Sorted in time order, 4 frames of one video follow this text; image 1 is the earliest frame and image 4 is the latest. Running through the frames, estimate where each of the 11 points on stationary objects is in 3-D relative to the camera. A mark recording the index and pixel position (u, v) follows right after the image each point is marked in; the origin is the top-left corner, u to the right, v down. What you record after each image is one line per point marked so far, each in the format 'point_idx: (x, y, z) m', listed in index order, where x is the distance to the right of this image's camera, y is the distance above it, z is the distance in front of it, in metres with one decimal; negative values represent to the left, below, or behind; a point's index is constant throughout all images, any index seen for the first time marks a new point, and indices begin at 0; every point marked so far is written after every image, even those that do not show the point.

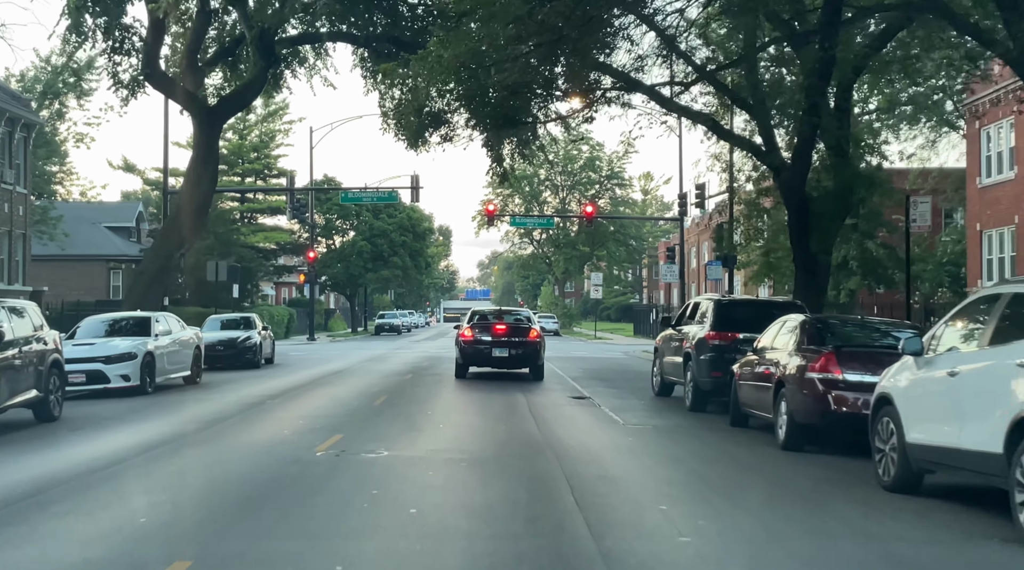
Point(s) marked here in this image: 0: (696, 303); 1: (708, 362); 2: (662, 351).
0: (+2.9, -0.3, +16.3) m
1: (+2.8, -1.1, +14.5) m
2: (+2.5, -1.1, +17.0) m
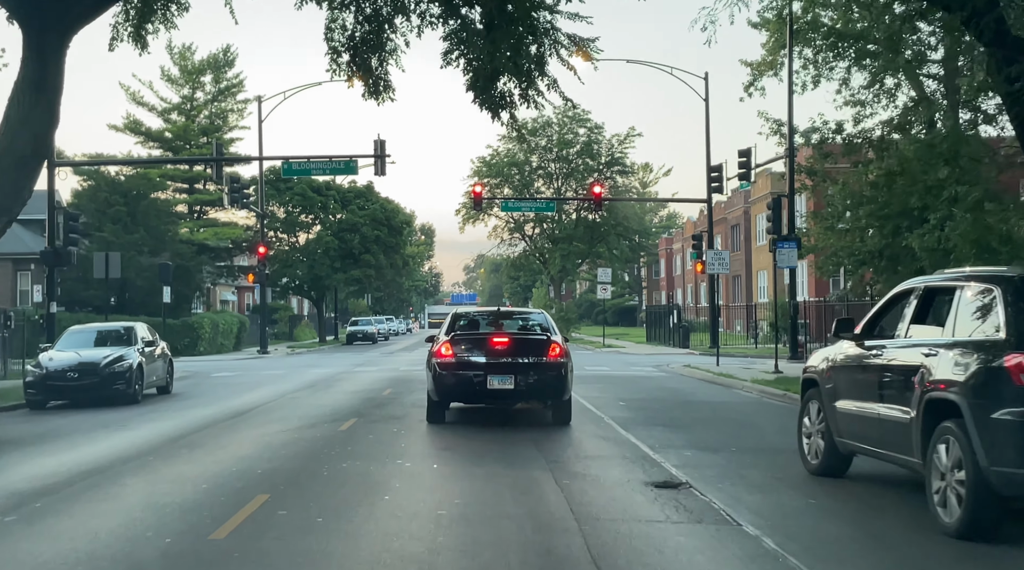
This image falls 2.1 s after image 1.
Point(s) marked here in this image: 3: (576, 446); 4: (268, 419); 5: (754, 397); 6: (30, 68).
0: (+3.1, 0.0, +7.8) m
1: (+3.0, -0.9, +6.0) m
2: (+2.7, -0.8, +8.6) m
3: (+0.7, -1.7, +10.9) m
4: (-3.3, -1.8, +13.8) m
5: (+4.2, -1.9, +17.4) m
6: (-7.4, +3.4, +15.8) m
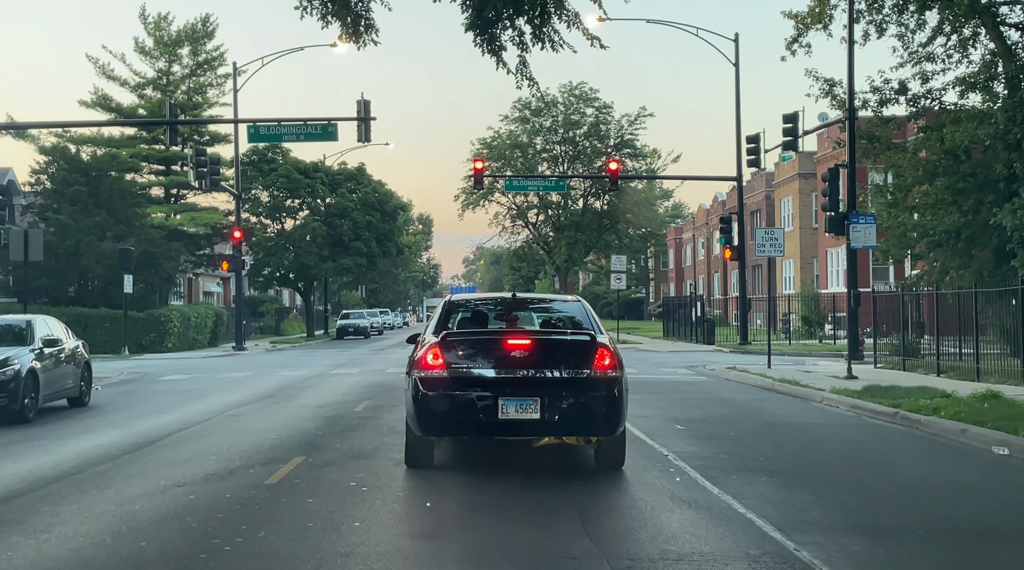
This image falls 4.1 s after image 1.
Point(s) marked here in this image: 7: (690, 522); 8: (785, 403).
0: (+3.3, +0.1, +3.4) m
1: (+3.1, -0.7, +1.6) m
2: (+2.8, -0.7, +4.2) m
3: (+0.9, -1.5, +6.5) m
4: (-3.1, -1.6, +9.4) m
5: (+4.4, -1.7, +13.0) m
6: (-7.3, +3.6, +11.3) m
7: (+1.1, -1.5, +6.4) m
8: (+3.9, -1.7, +14.6) m
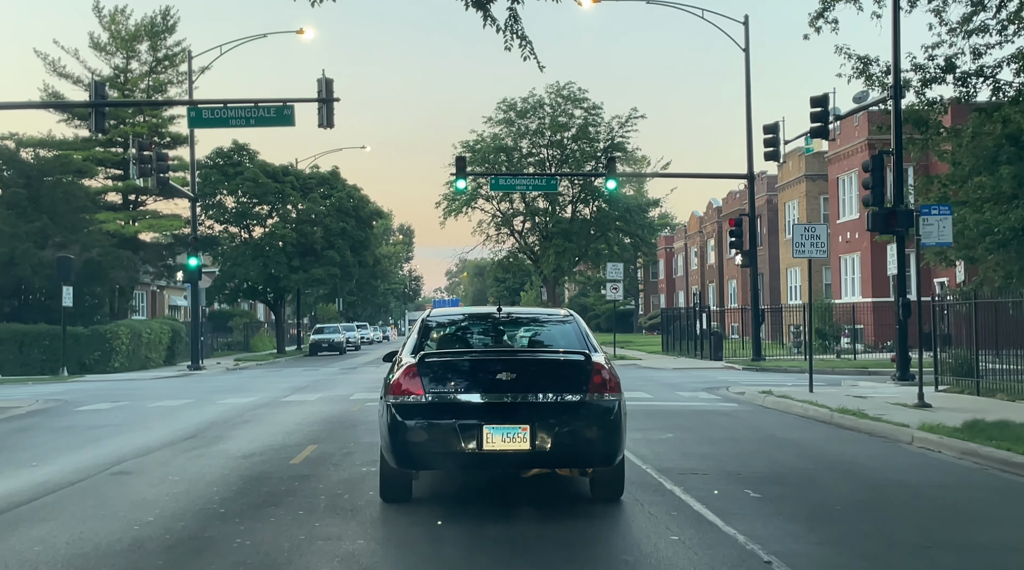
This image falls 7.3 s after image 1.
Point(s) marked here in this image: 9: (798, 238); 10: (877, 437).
0: (+3.4, +0.2, -0.2) m
1: (+3.3, -0.6, -2.0) m
2: (+2.9, -0.6, +0.6) m
3: (+0.9, -1.5, +2.8) m
4: (-3.1, -1.6, +5.7) m
5: (+4.3, -1.7, +9.4) m
6: (-7.3, +3.5, +7.6) m
7: (+1.2, -1.4, +2.8) m
8: (+3.8, -1.7, +11.0) m
9: (+5.1, +0.8, +18.4) m
10: (+4.3, -1.8, +12.0) m
